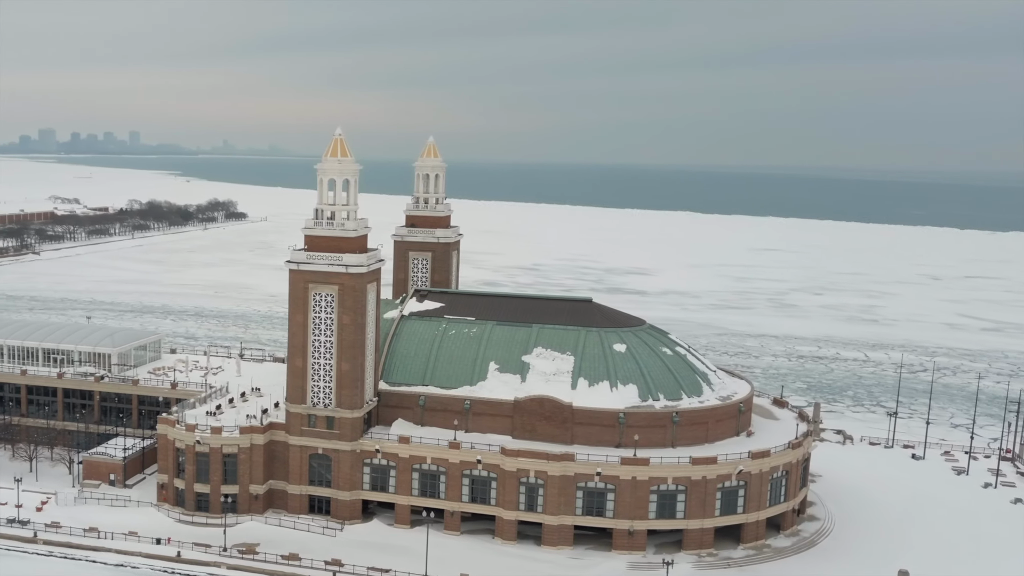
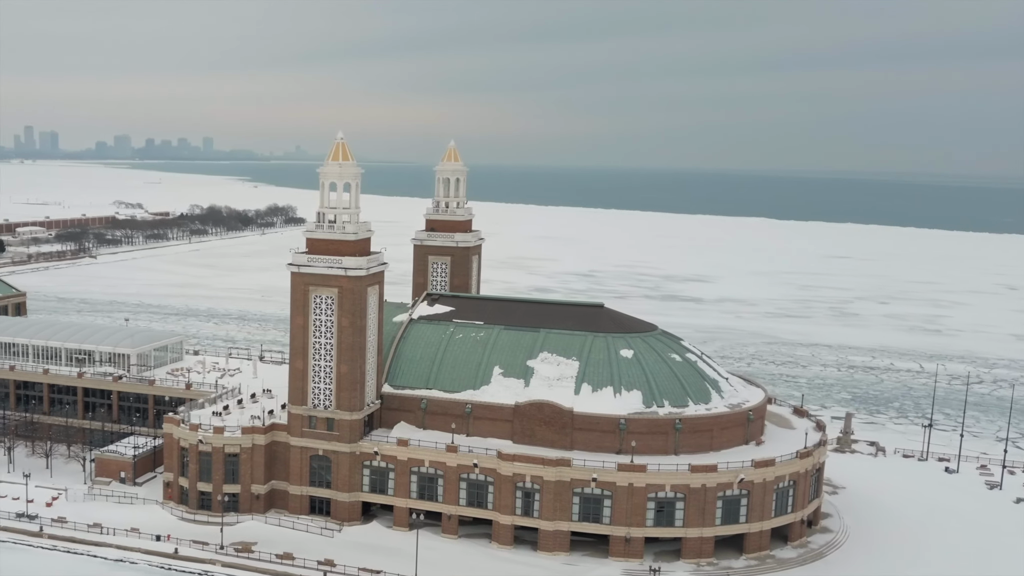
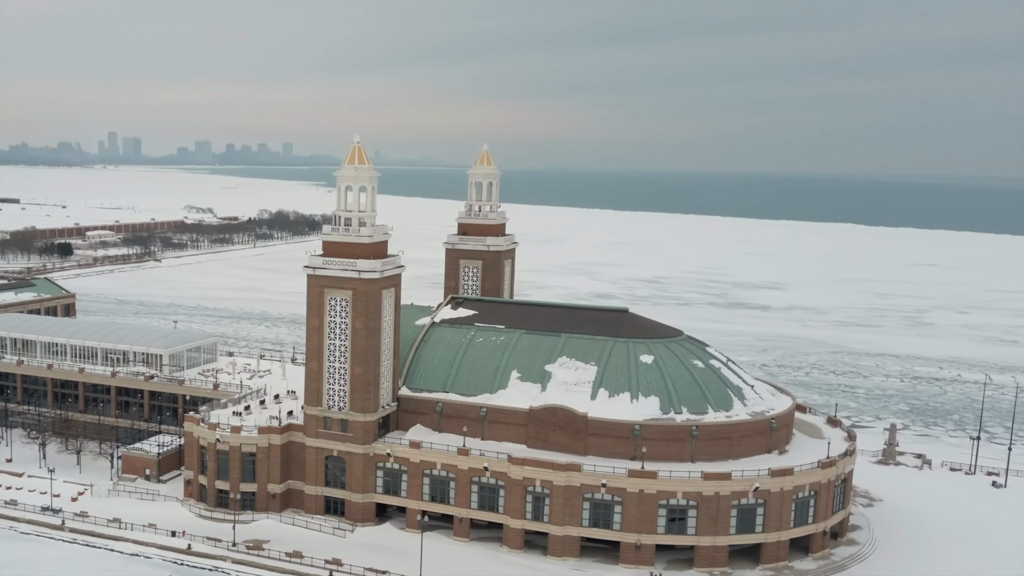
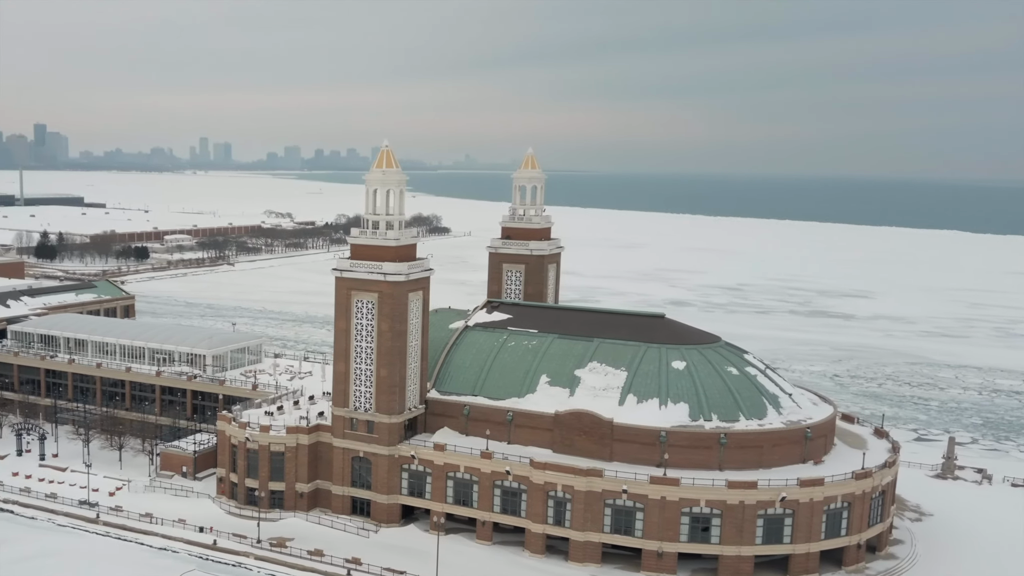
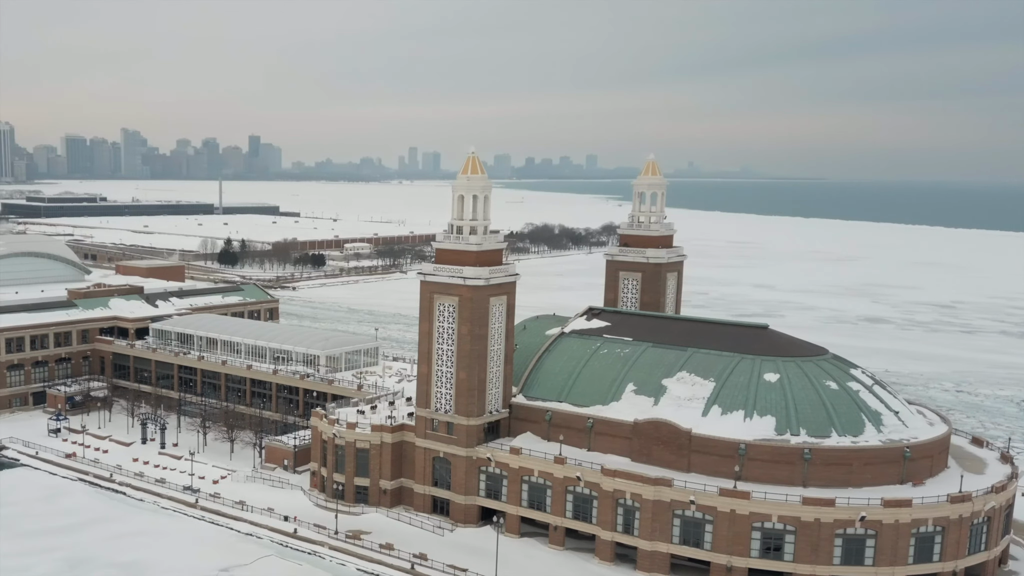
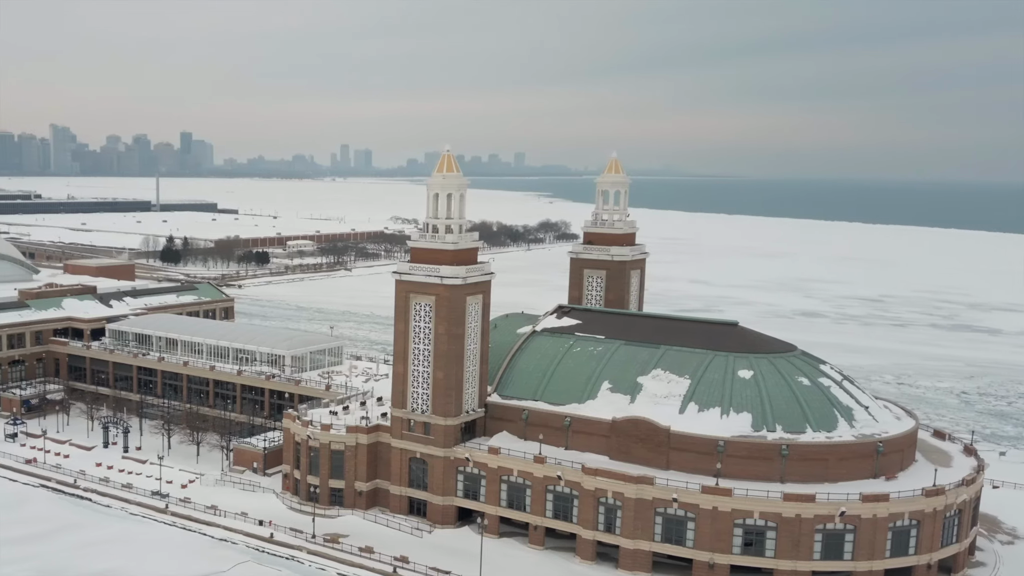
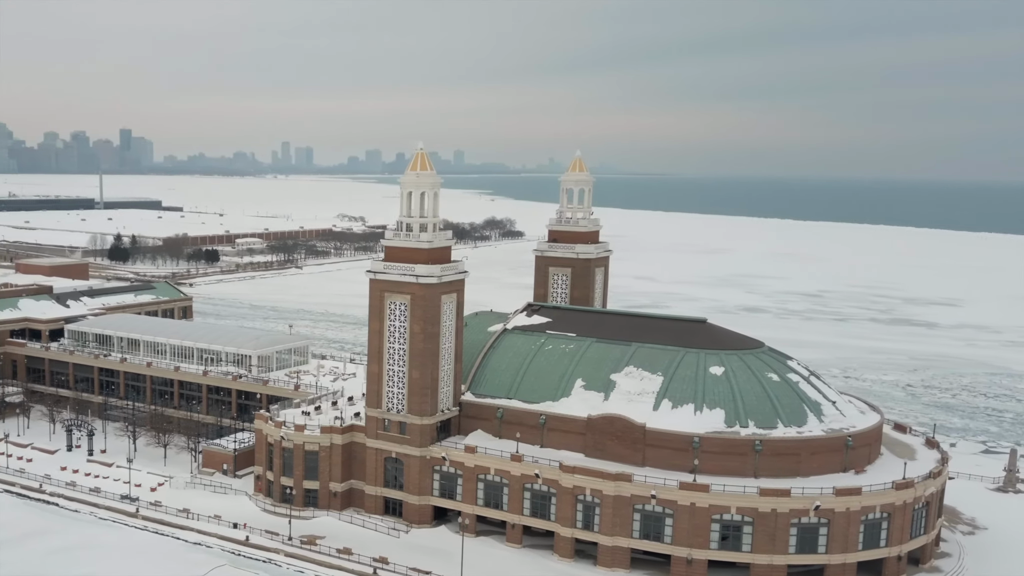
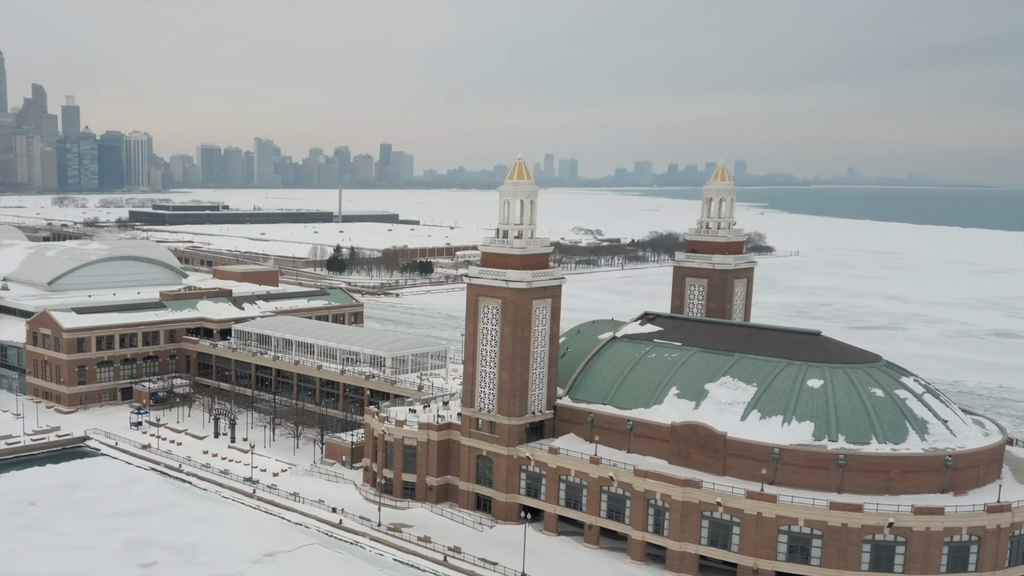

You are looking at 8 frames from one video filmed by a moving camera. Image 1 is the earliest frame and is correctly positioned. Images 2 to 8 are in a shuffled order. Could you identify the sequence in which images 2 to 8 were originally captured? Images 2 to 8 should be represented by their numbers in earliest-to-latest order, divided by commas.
2, 3, 4, 7, 6, 5, 8
